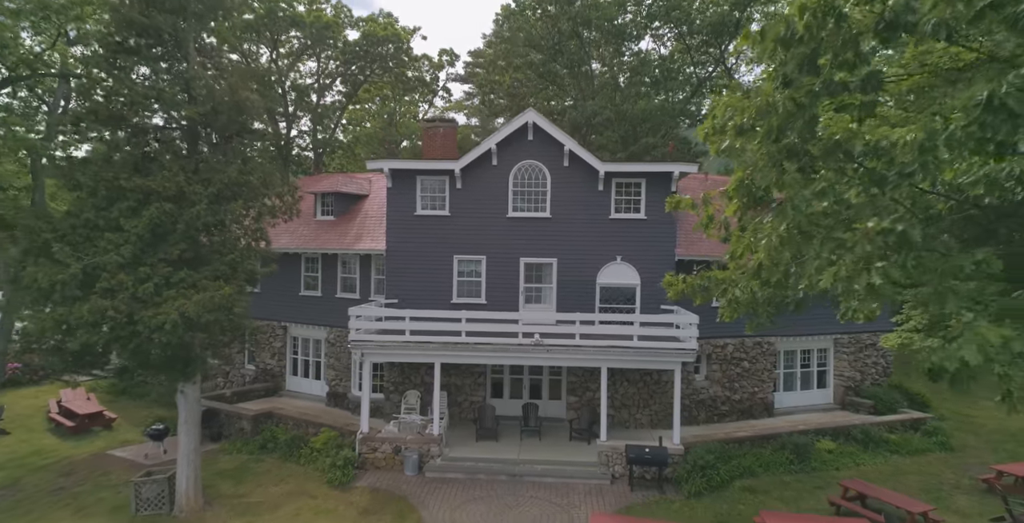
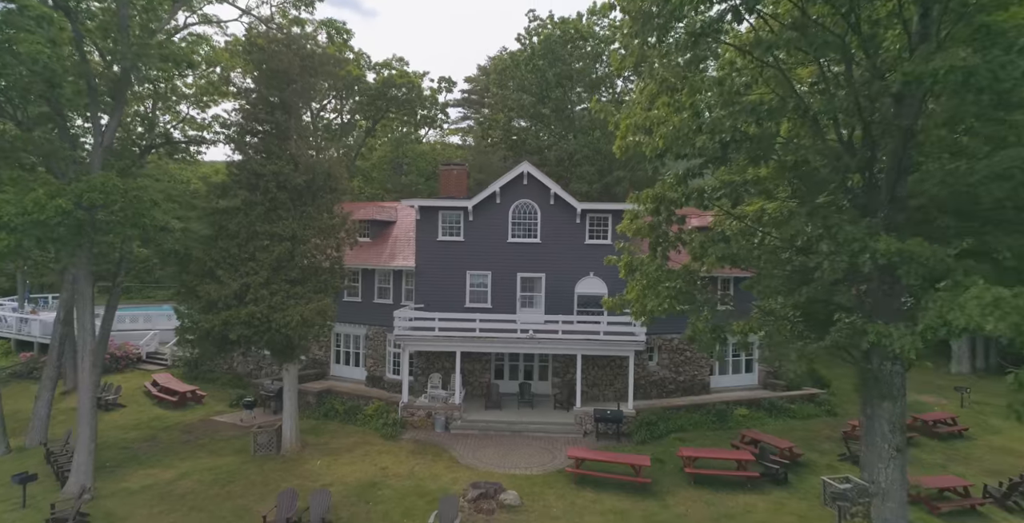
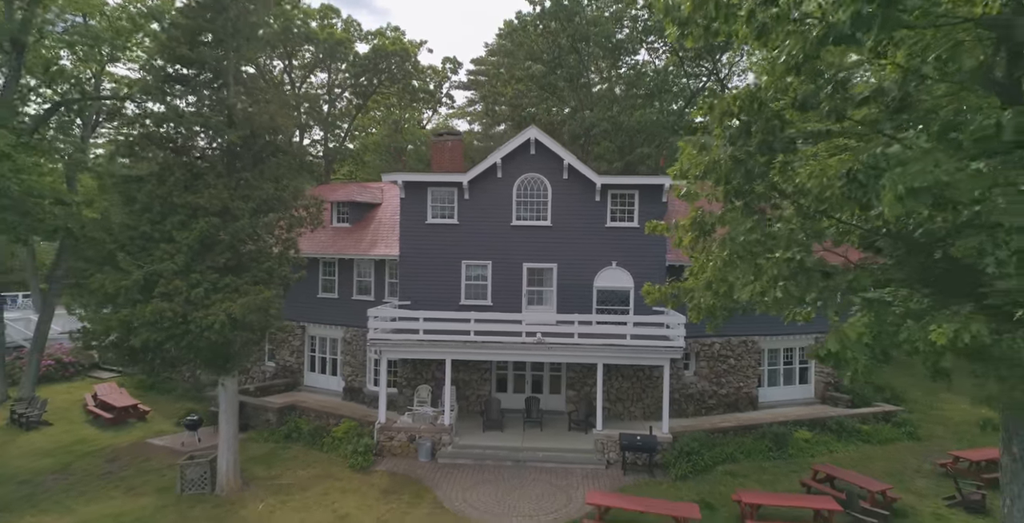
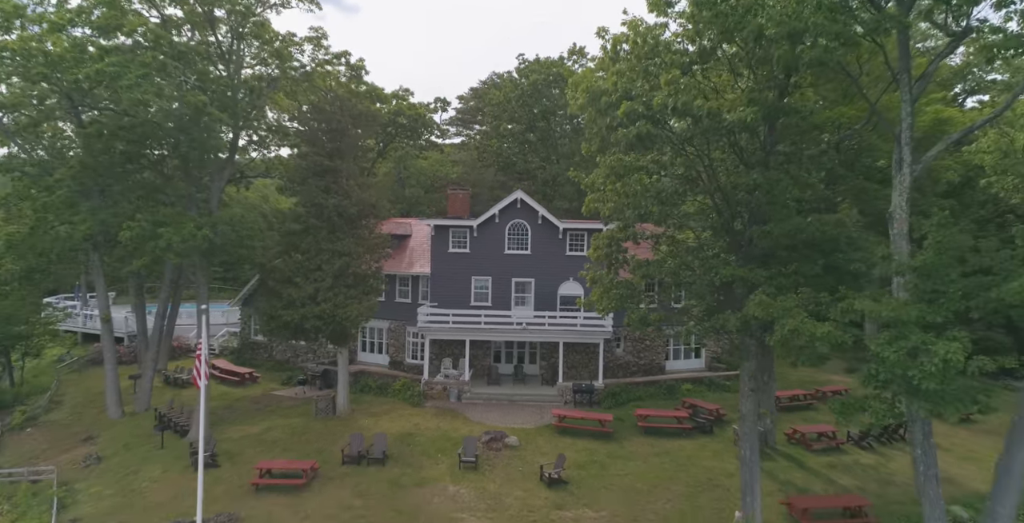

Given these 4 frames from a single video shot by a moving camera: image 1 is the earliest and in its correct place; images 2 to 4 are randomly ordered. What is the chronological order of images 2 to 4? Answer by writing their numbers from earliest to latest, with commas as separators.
3, 2, 4
